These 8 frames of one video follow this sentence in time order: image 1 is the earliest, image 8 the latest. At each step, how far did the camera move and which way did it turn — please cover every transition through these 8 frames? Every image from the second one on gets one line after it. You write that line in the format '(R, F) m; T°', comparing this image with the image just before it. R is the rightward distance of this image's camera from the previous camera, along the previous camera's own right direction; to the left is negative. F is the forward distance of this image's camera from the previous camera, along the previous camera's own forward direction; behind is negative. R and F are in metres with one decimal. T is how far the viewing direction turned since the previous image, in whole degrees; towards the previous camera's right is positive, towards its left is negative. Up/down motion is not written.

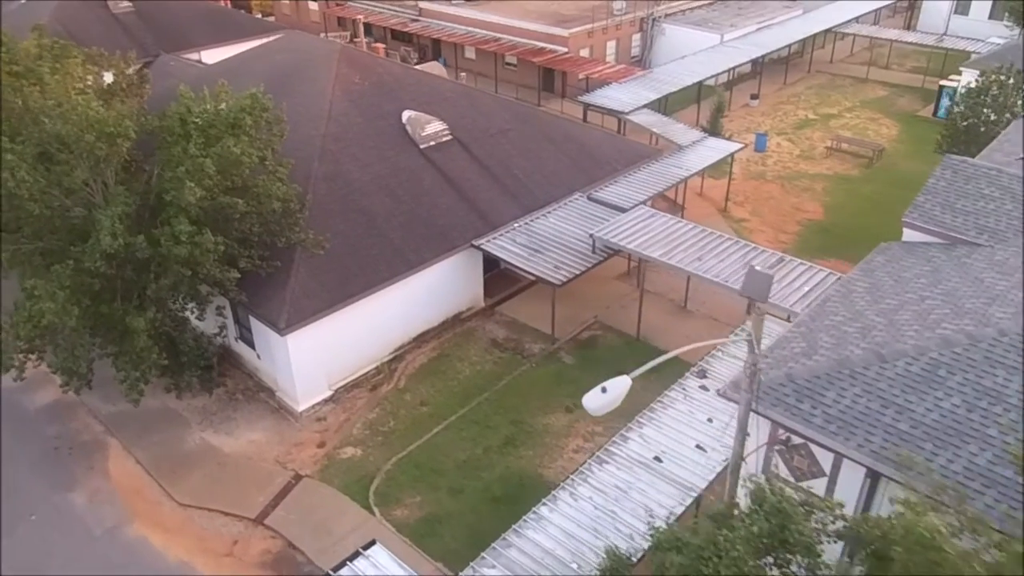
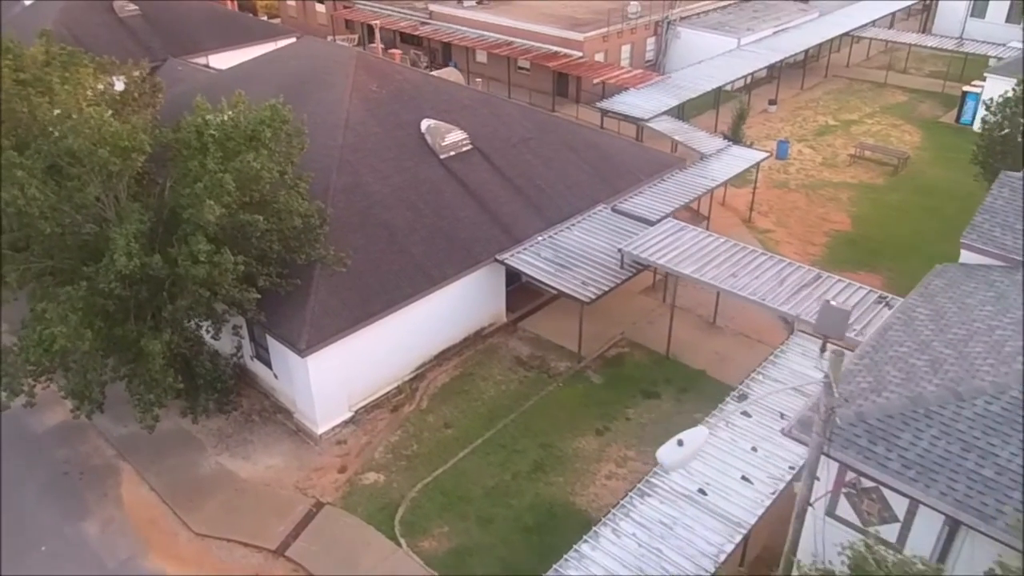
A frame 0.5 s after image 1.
(-0.8, +0.6) m; 0°
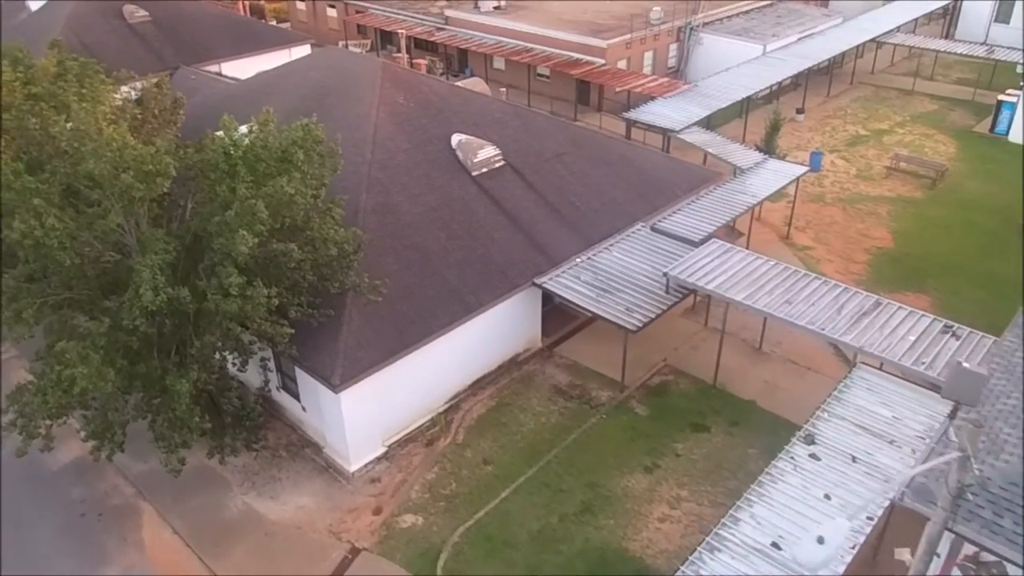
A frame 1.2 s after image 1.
(-1.2, +0.9) m; 0°
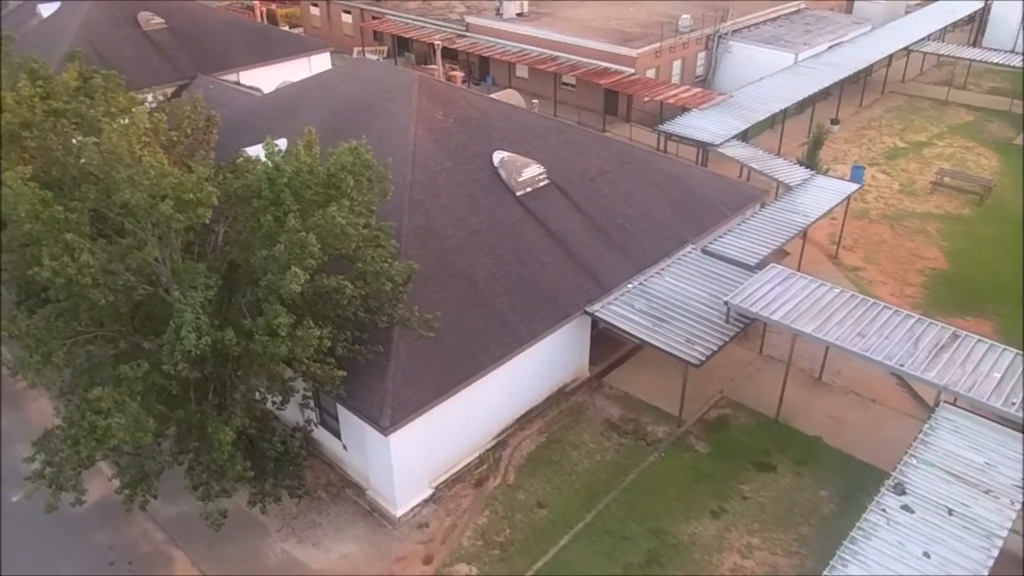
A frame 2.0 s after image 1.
(-1.5, +0.9) m; 0°
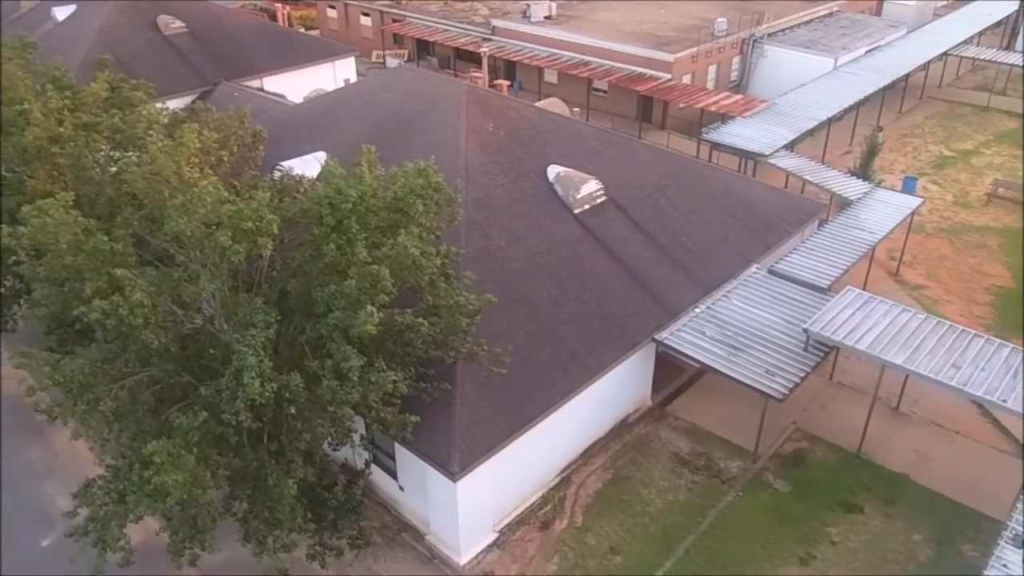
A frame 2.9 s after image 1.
(-1.7, +1.0) m; 0°
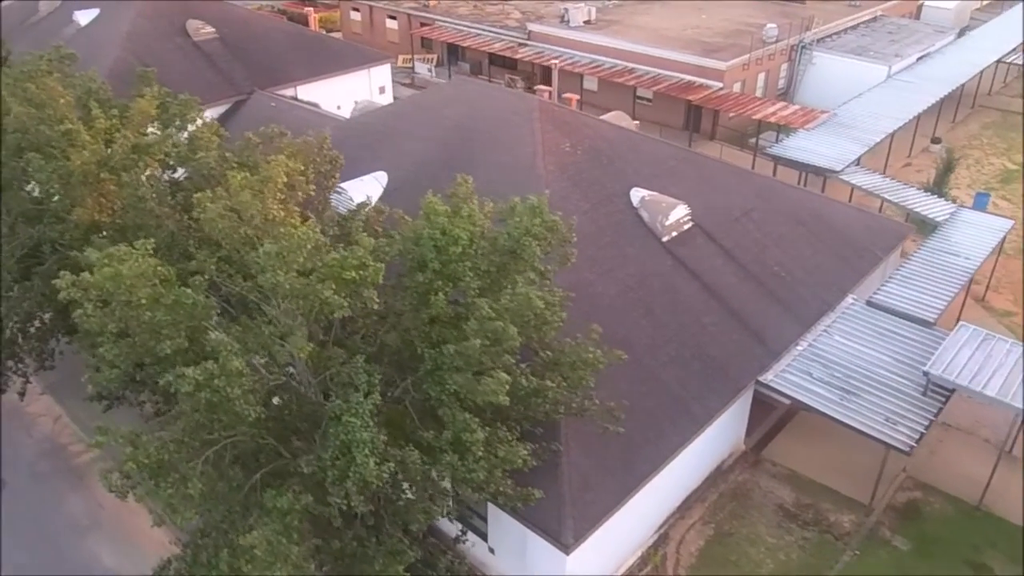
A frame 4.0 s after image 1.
(-2.3, +1.3) m; 0°
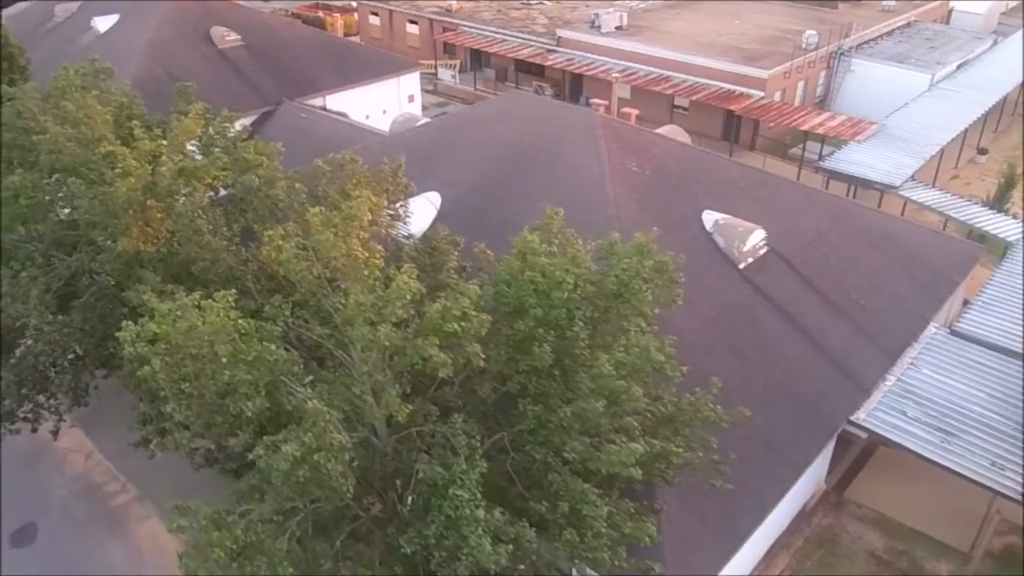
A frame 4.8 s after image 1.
(-1.8, +0.9) m; 0°
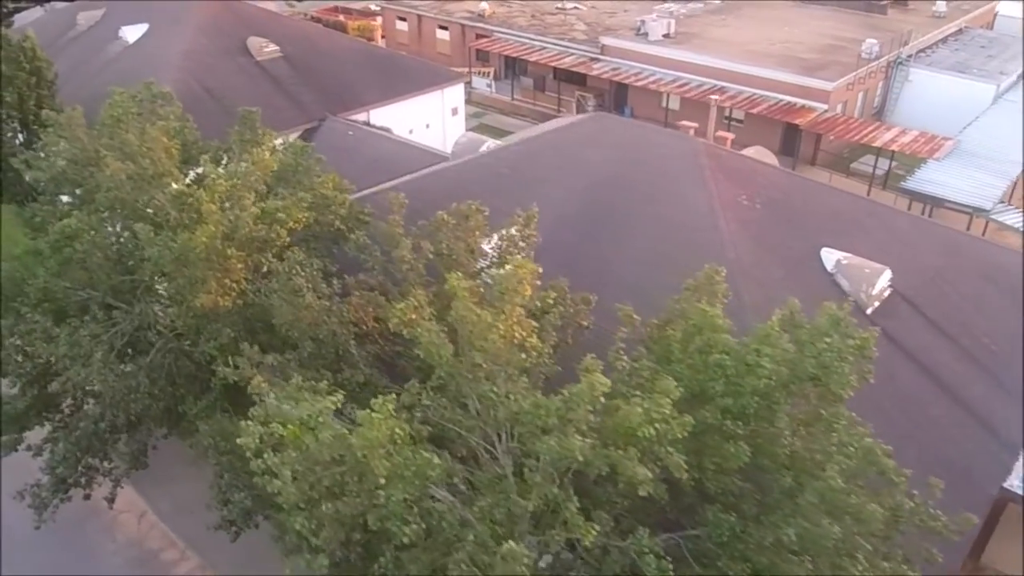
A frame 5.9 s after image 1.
(-2.5, +1.3) m; +1°
